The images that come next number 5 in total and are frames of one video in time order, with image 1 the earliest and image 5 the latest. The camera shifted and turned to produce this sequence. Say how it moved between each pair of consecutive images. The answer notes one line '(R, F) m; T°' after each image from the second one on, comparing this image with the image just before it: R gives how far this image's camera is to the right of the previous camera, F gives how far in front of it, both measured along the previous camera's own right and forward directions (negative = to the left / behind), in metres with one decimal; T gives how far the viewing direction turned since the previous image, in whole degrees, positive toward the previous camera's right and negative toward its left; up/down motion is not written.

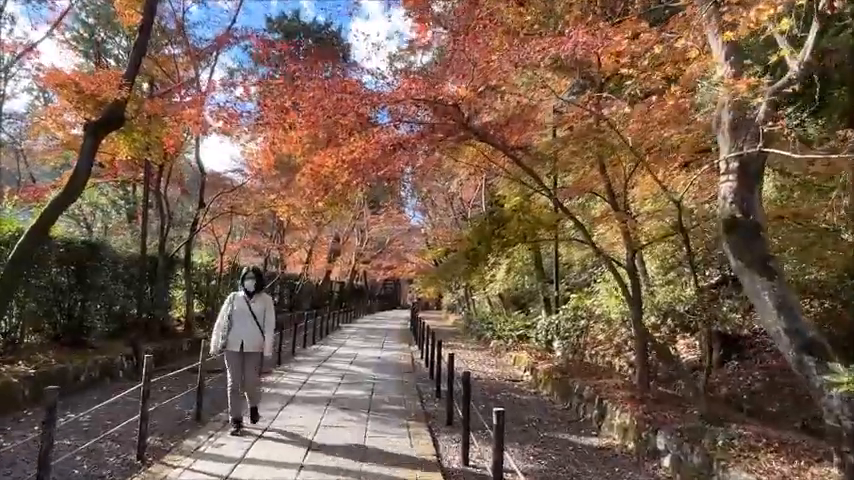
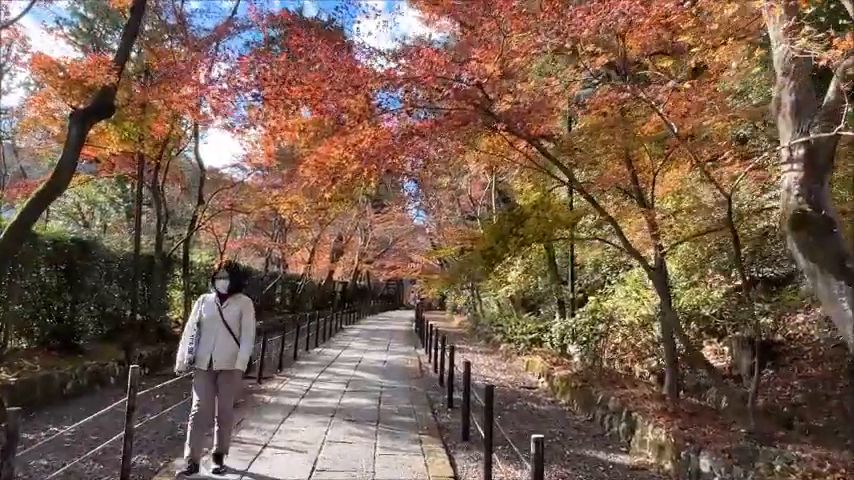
(-0.2, +0.7) m; 0°
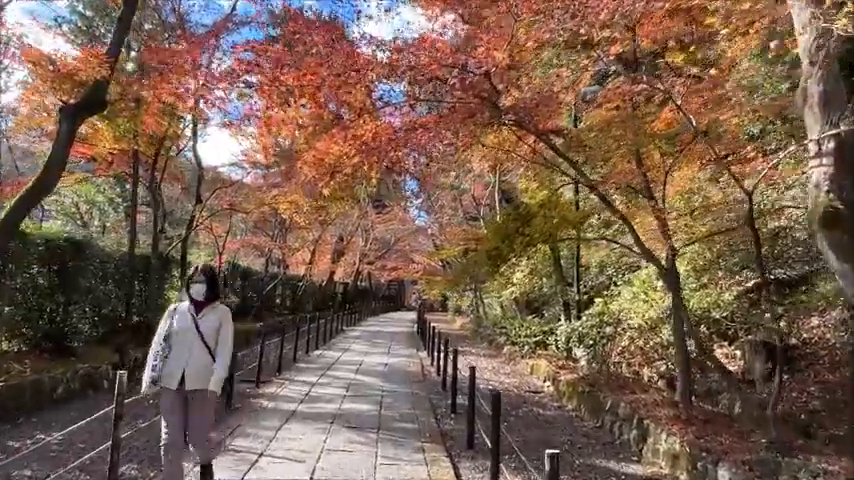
(0.0, +0.3) m; 0°
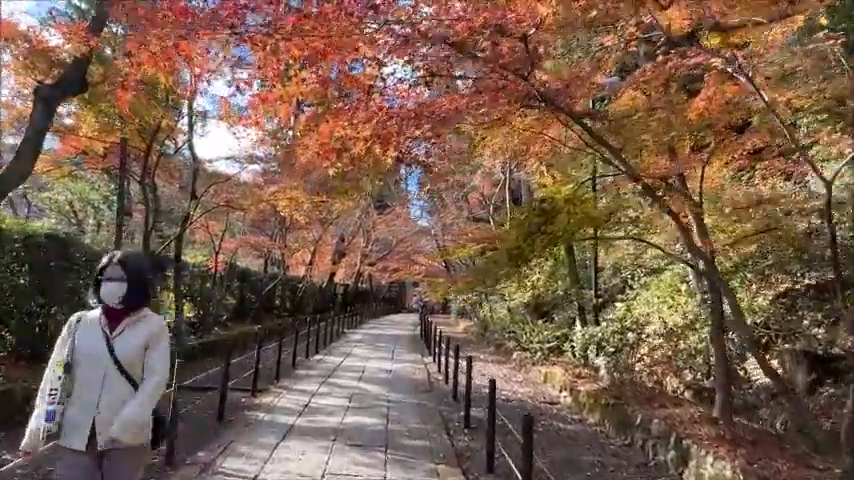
(-0.2, +0.8) m; 0°
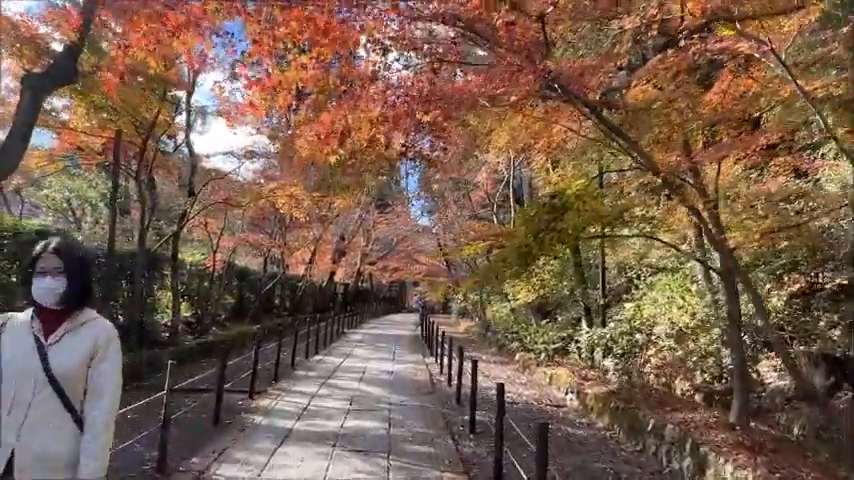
(-0.1, +0.3) m; 0°
